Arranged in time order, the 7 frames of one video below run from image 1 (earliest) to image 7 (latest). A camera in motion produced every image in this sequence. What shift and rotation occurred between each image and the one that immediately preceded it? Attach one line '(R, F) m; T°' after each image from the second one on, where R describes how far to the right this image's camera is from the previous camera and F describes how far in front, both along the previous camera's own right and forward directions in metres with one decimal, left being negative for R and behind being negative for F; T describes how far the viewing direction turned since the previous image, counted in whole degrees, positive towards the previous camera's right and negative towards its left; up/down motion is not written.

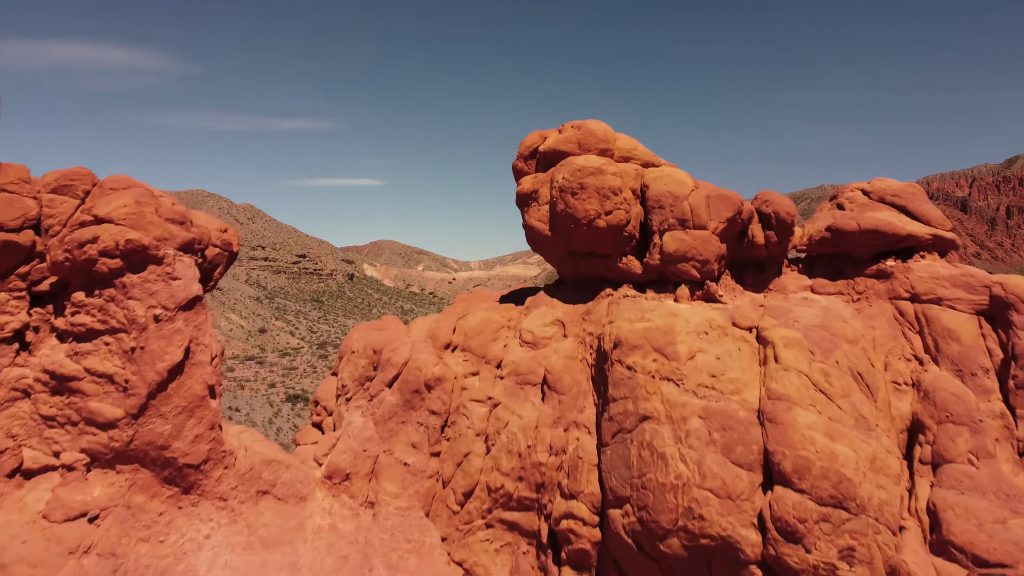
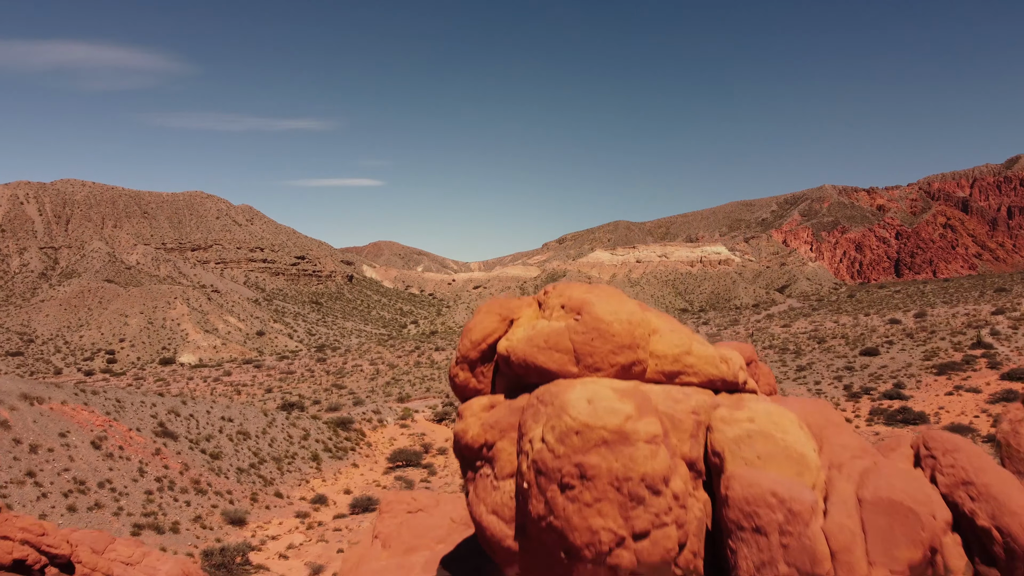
(0.0, +0.6) m; 0°
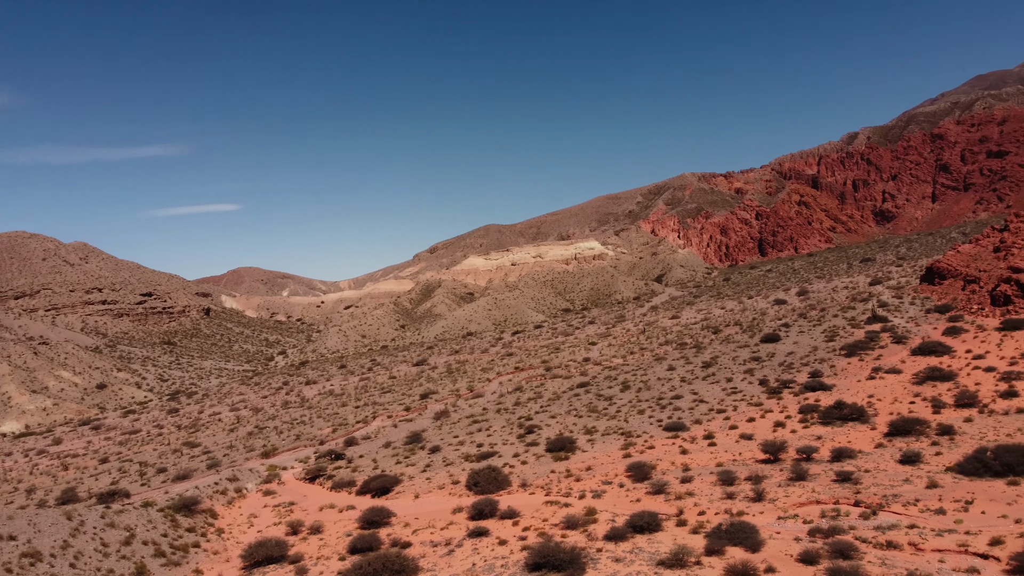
(+0.1, +5.5) m; +9°
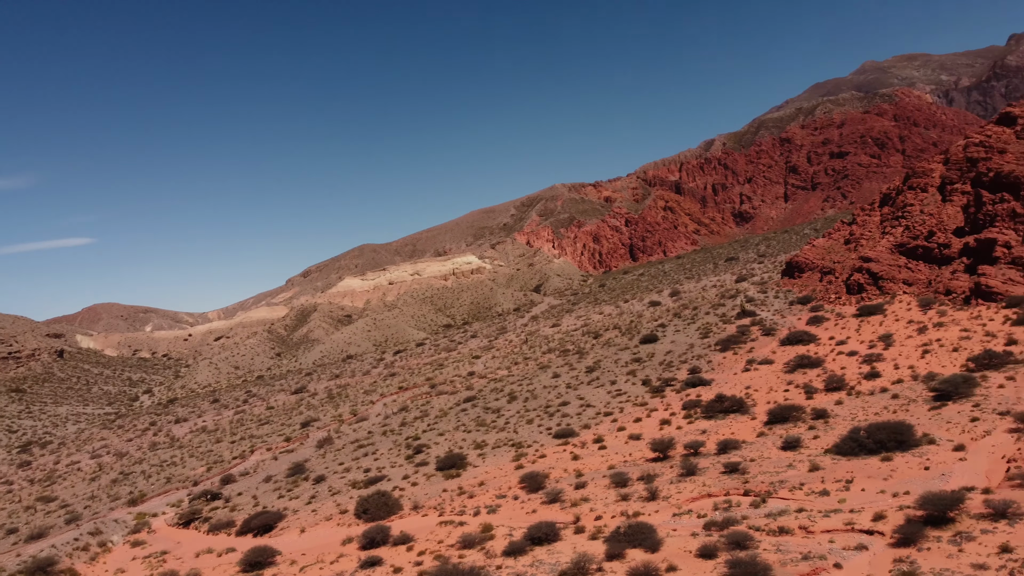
(0.0, +0.6) m; +9°
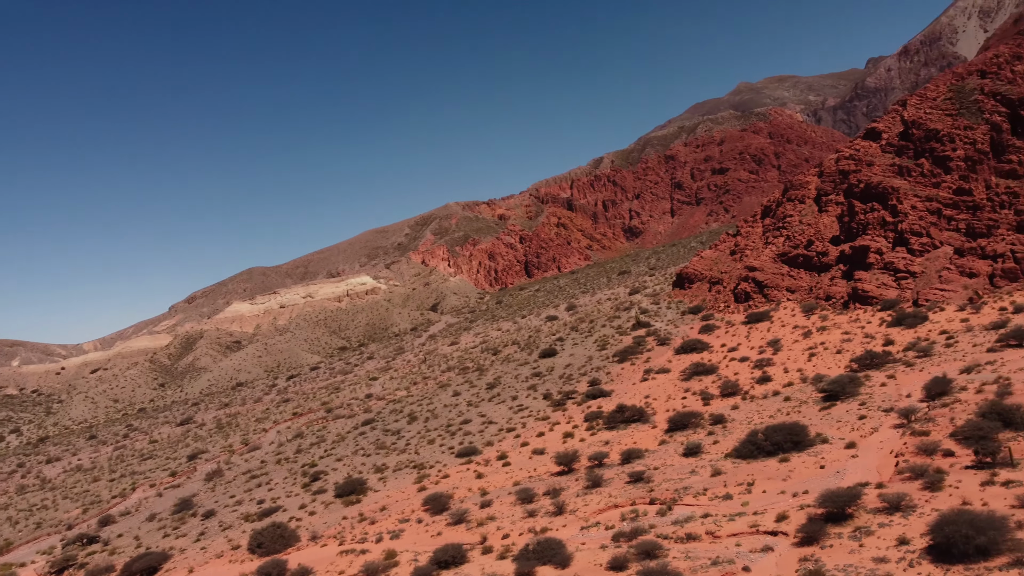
(-0.1, +0.5) m; +7°
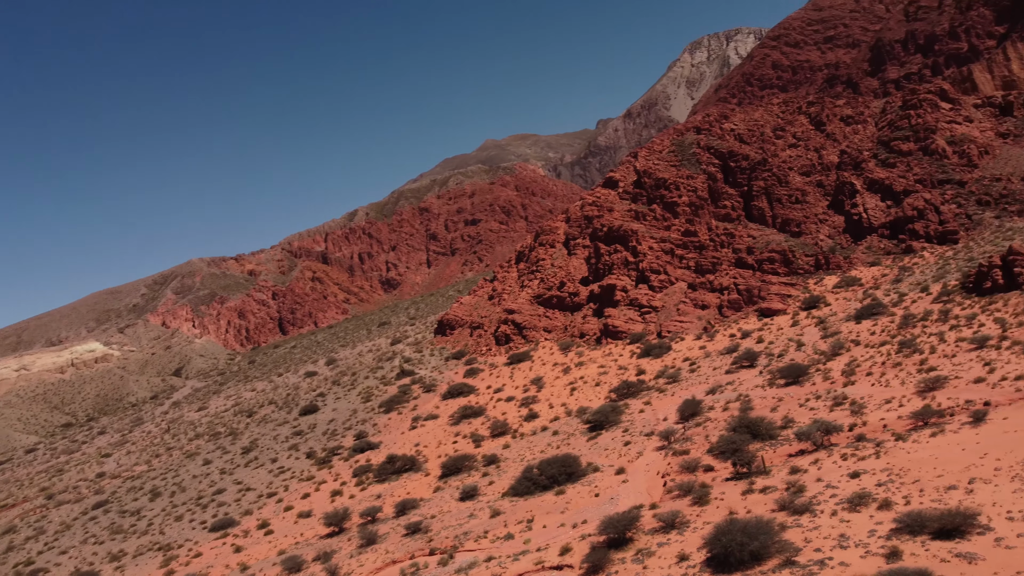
(-0.1, +1.0) m; +17°
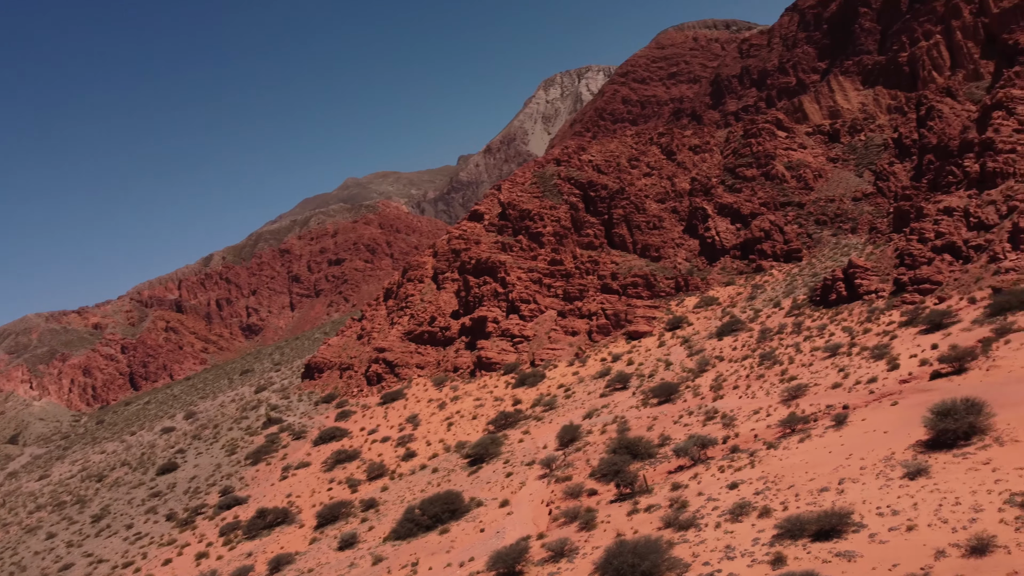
(-0.1, +0.4) m; +9°
